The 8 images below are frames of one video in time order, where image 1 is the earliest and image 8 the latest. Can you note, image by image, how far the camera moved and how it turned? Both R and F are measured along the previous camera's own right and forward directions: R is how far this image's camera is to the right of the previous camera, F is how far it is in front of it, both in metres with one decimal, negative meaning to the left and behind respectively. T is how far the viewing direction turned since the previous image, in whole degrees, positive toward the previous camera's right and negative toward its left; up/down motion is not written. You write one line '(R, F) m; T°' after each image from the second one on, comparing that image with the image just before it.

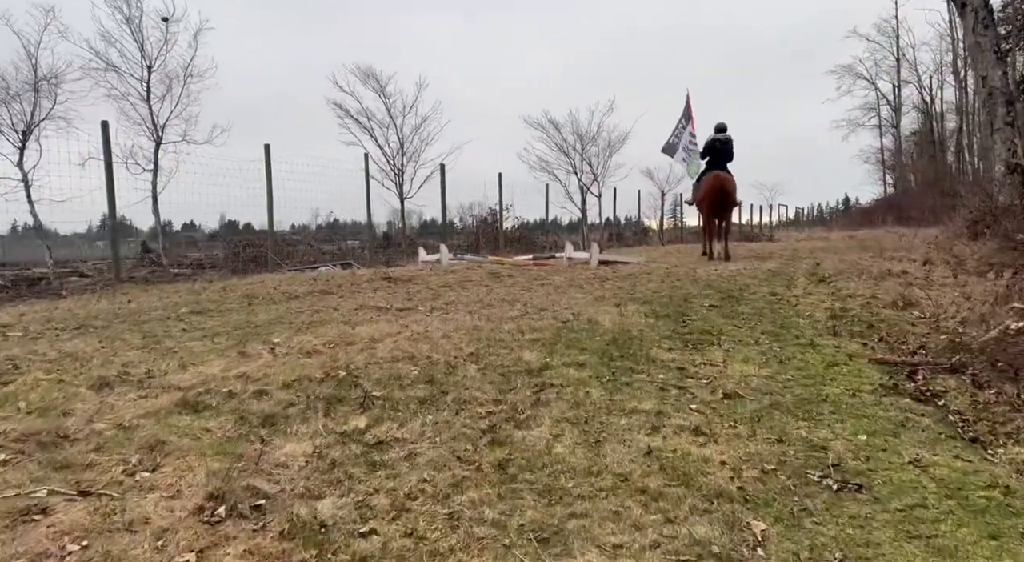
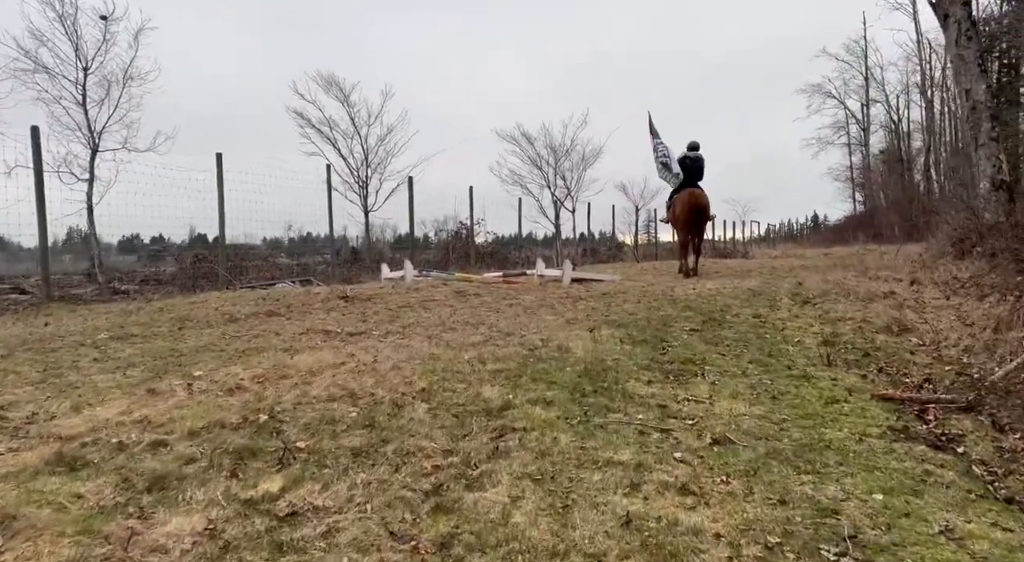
(+0.1, +0.7) m; +2°
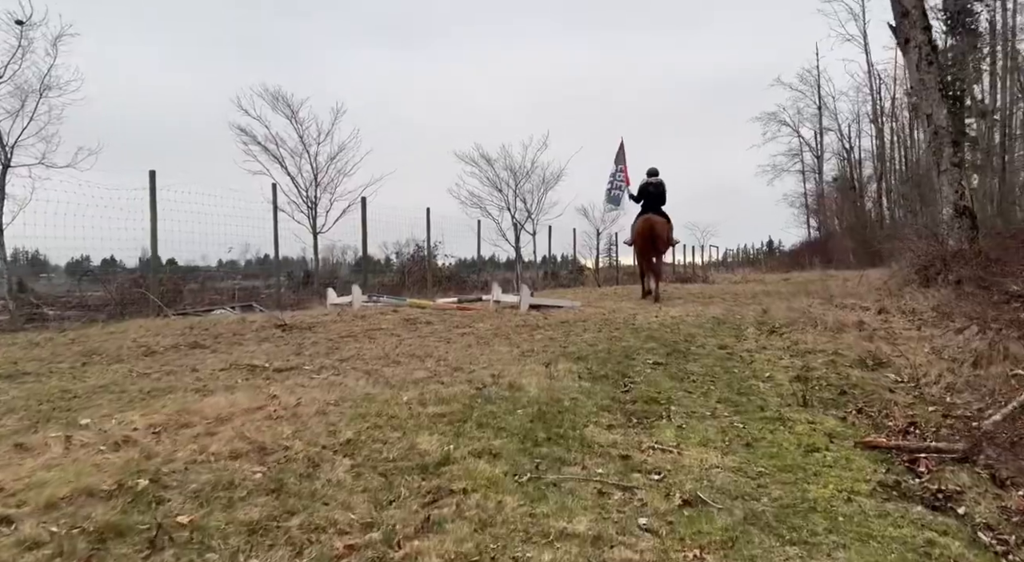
(+0.1, +0.6) m; +3°
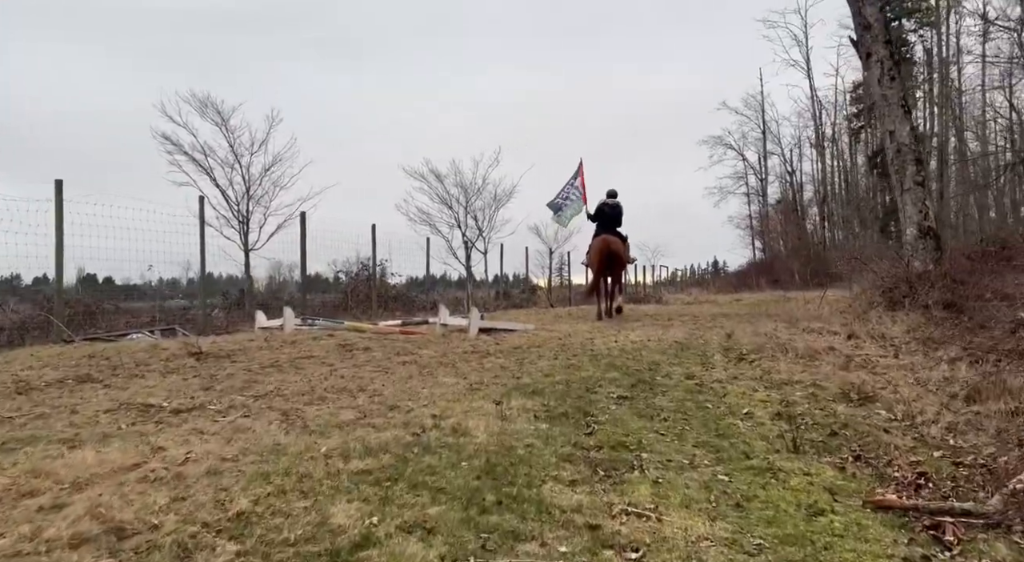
(0.0, +0.8) m; +4°
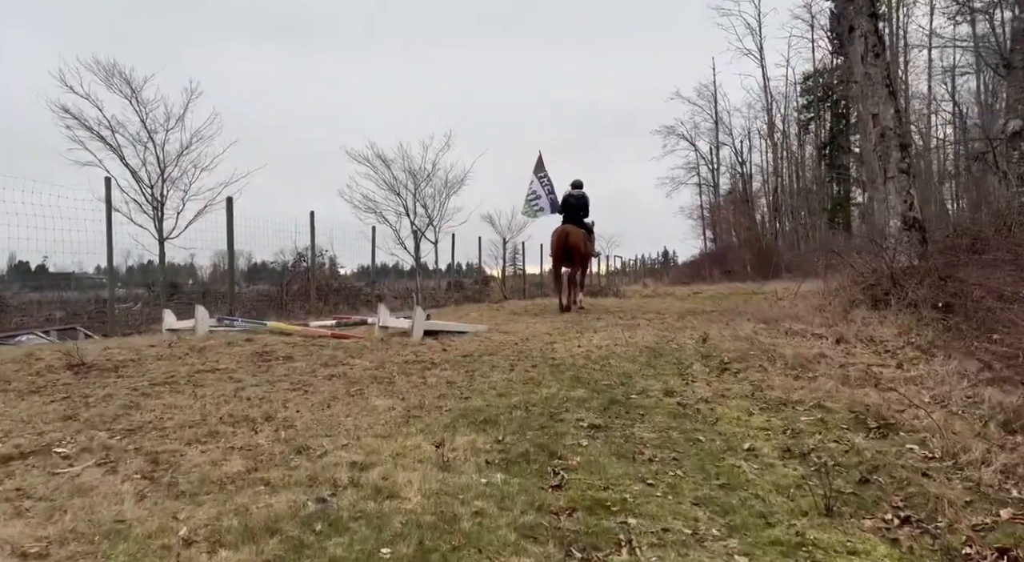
(0.0, +1.2) m; +4°
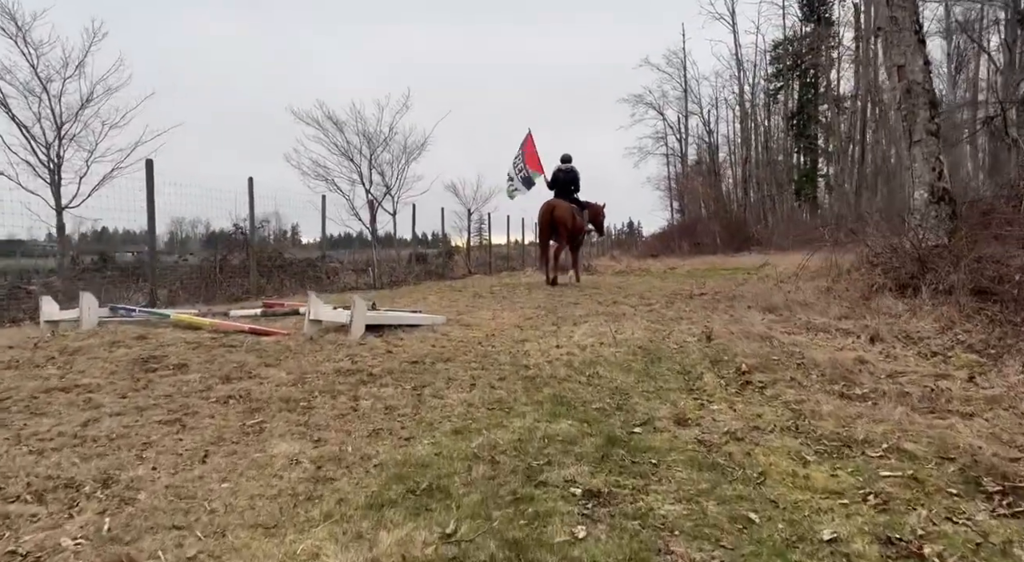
(0.0, +1.6) m; +3°
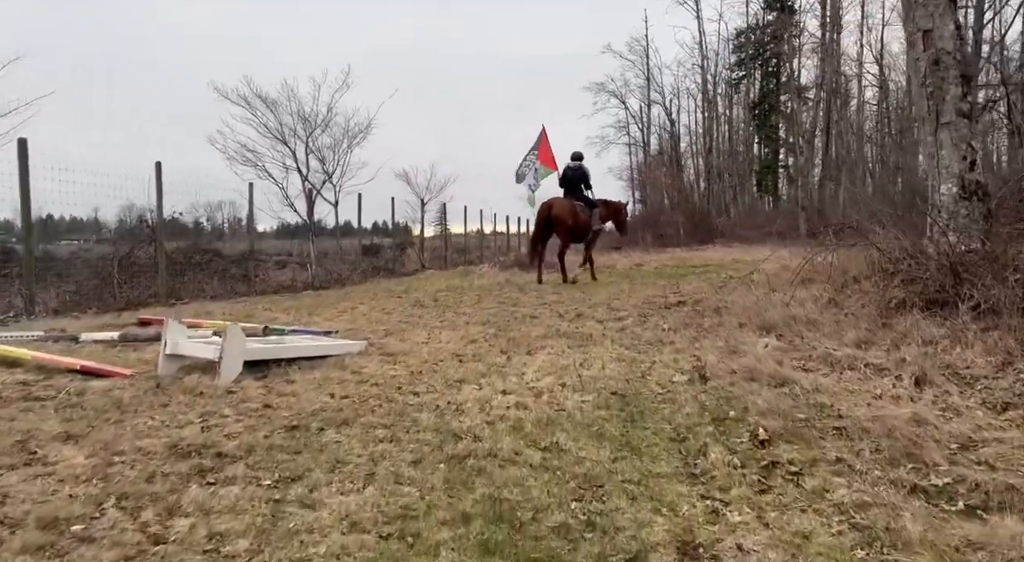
(+0.2, +1.7) m; +3°
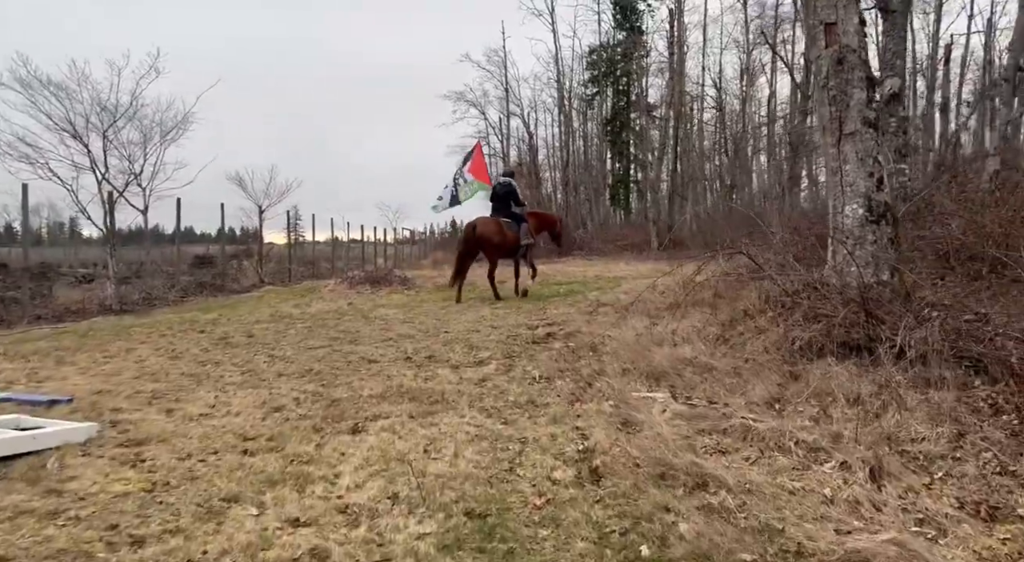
(+0.3, +1.6) m; +11°
